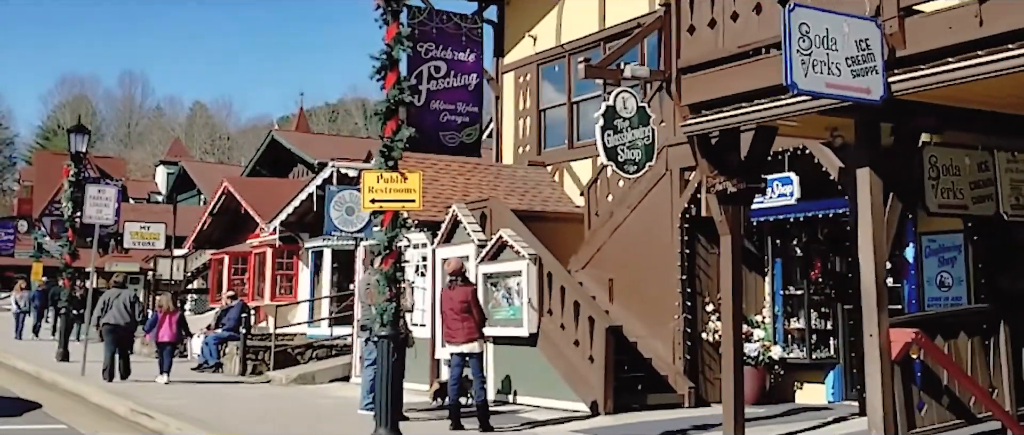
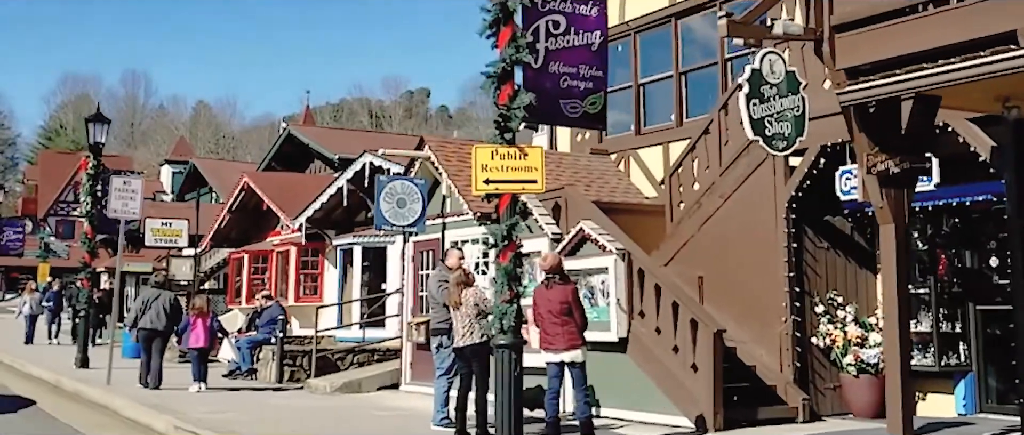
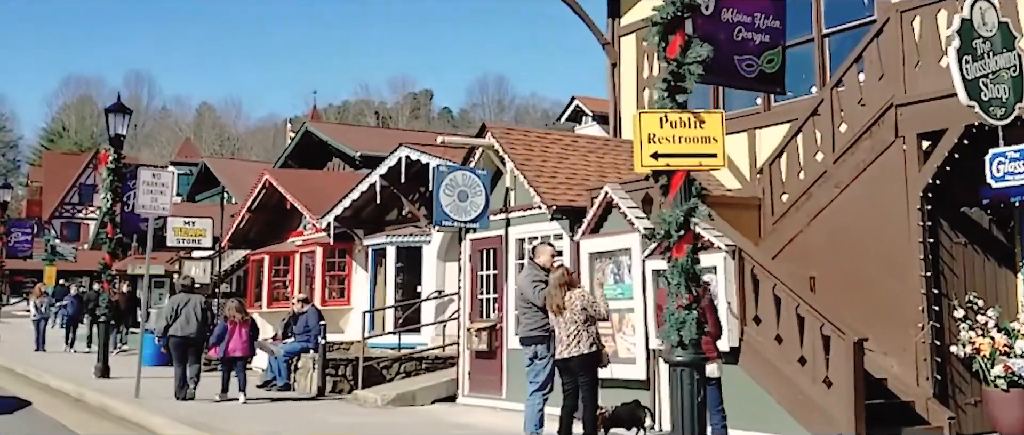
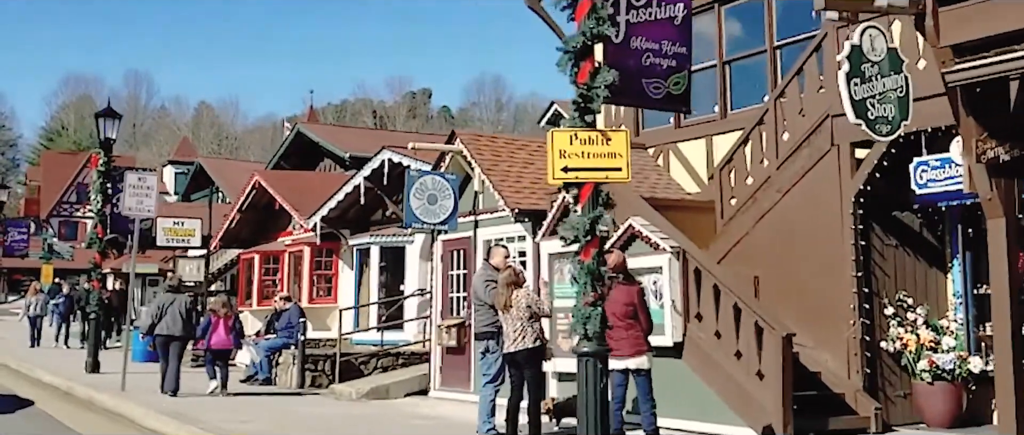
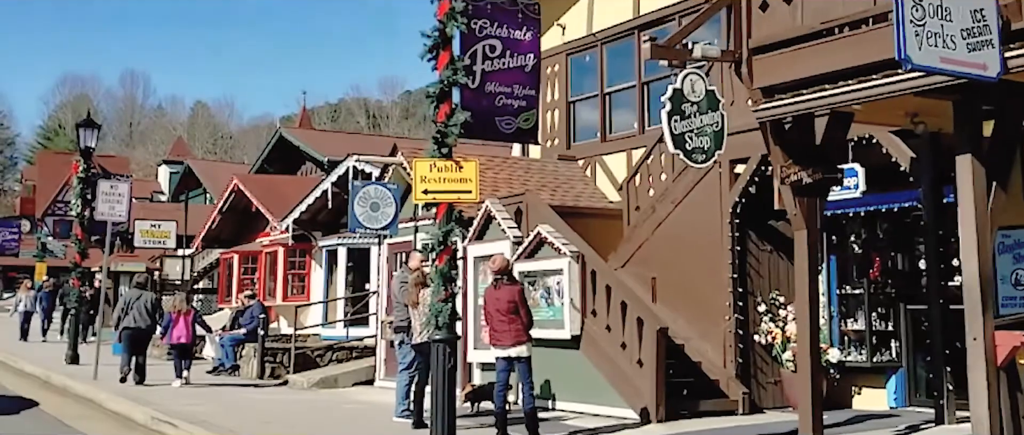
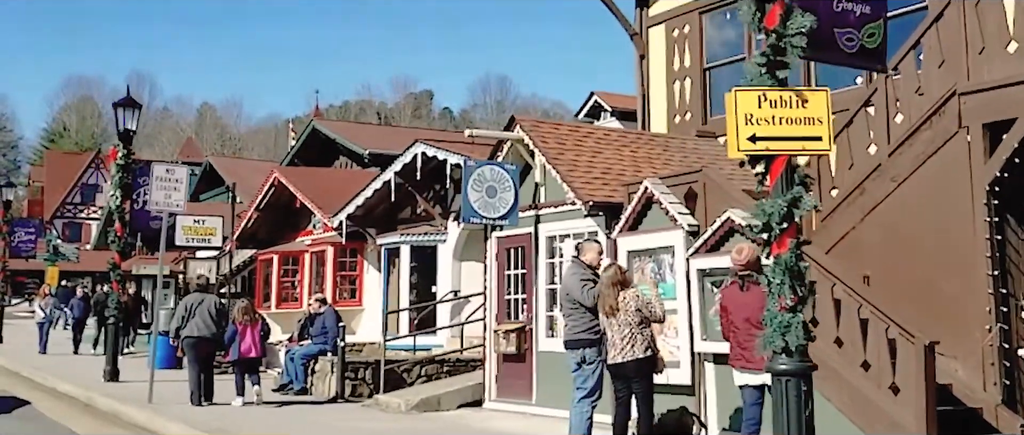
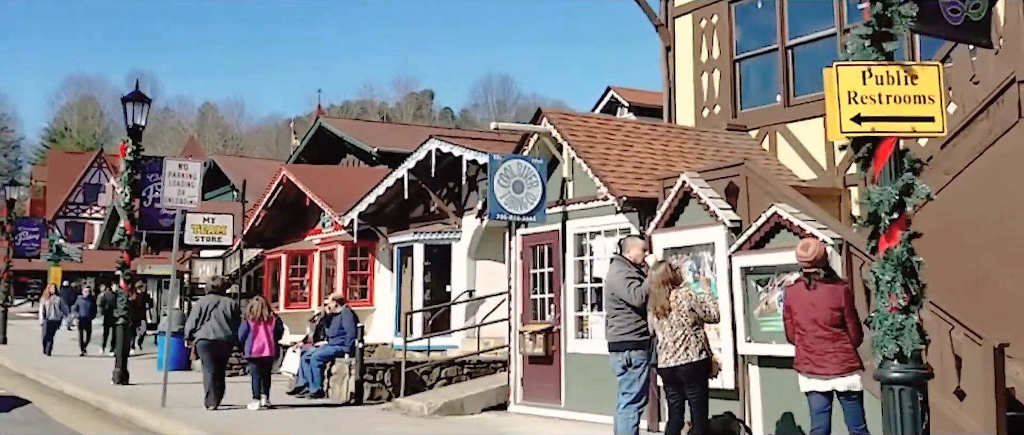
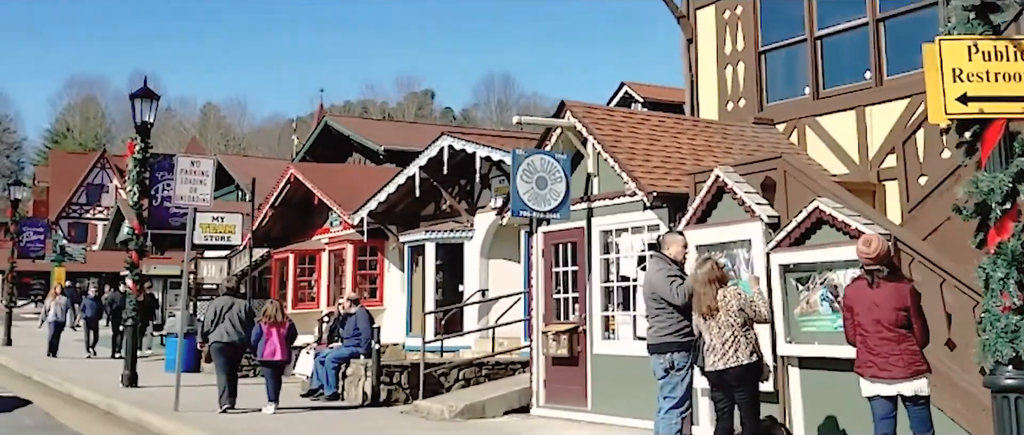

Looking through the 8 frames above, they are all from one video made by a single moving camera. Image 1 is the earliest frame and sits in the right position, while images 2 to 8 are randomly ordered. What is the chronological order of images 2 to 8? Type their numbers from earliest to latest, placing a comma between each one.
5, 2, 4, 3, 6, 7, 8
